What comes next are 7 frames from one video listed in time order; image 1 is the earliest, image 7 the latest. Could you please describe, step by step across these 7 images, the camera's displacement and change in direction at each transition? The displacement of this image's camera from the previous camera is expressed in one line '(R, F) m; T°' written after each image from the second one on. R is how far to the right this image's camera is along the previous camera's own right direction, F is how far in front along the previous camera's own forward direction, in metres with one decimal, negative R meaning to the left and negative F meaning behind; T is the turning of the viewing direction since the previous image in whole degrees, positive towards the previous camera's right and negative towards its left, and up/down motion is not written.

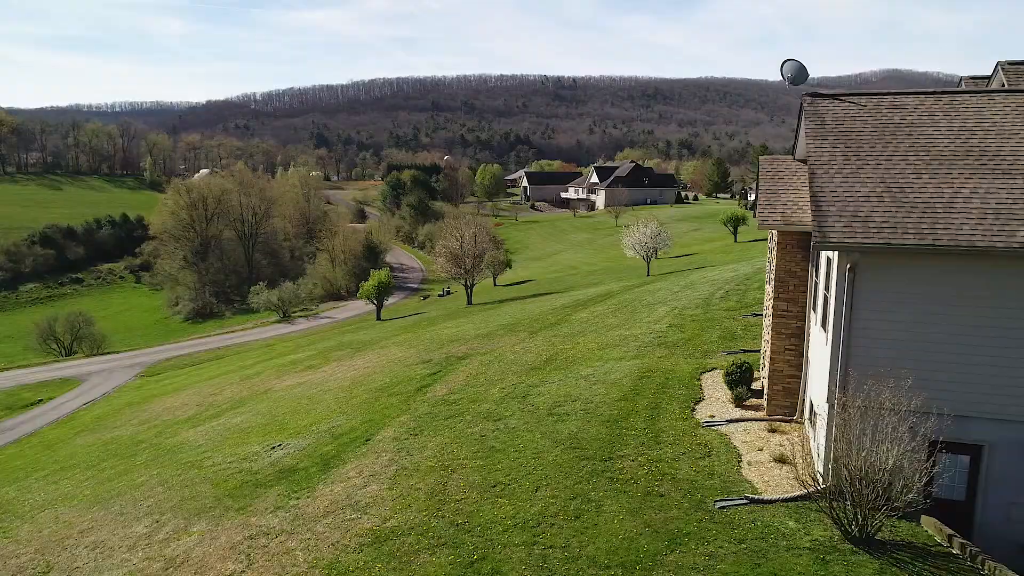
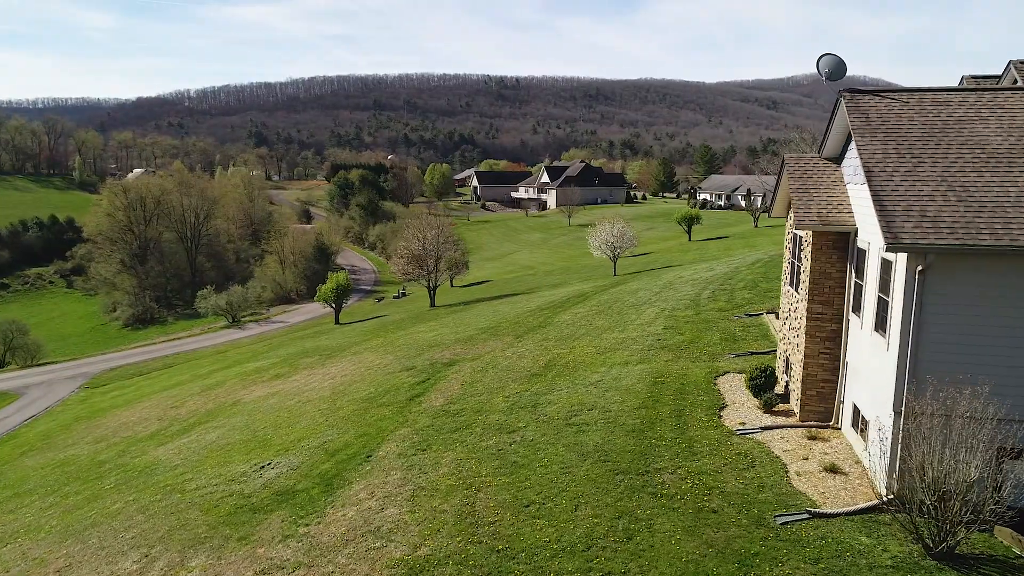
(-1.4, +0.8) m; +4°
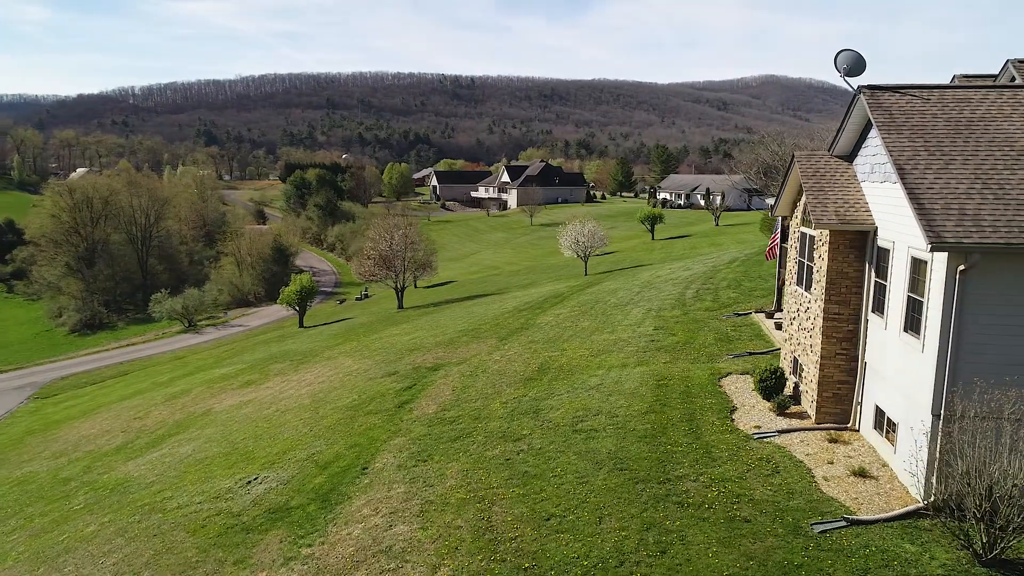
(-0.9, +0.6) m; +4°
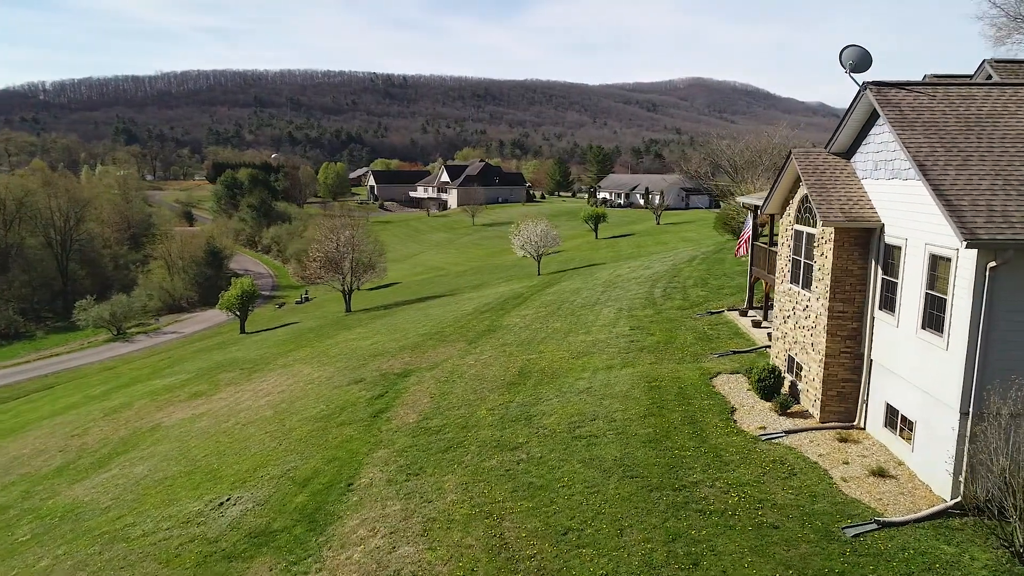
(-1.1, +0.6) m; +5°
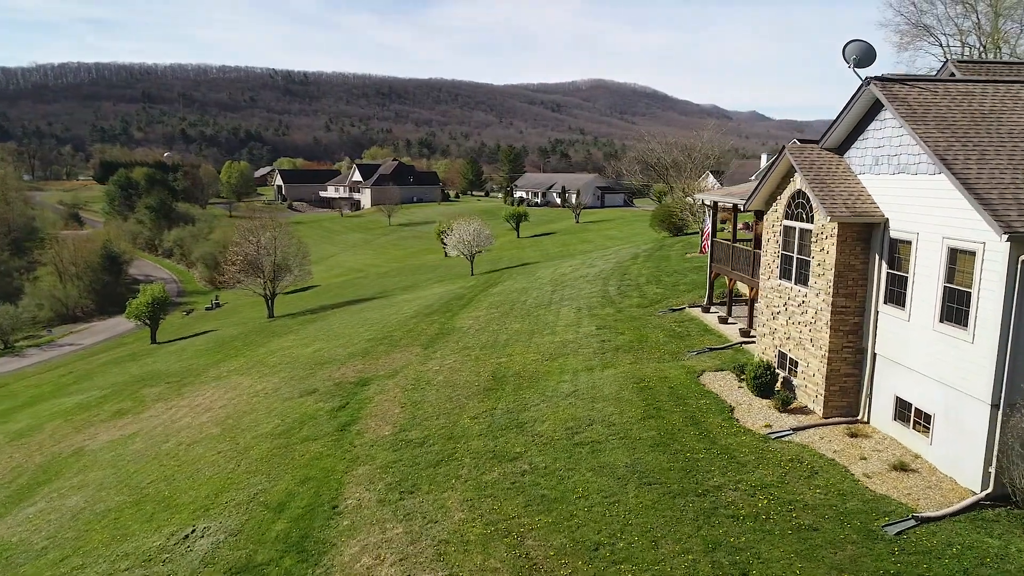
(-1.5, +0.8) m; +7°
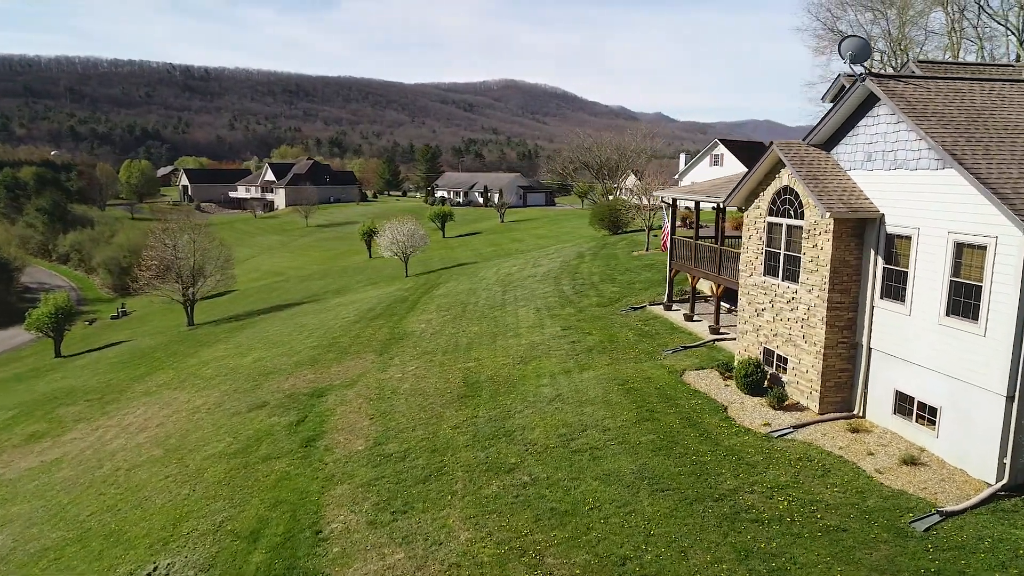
(-1.3, +0.7) m; +7°
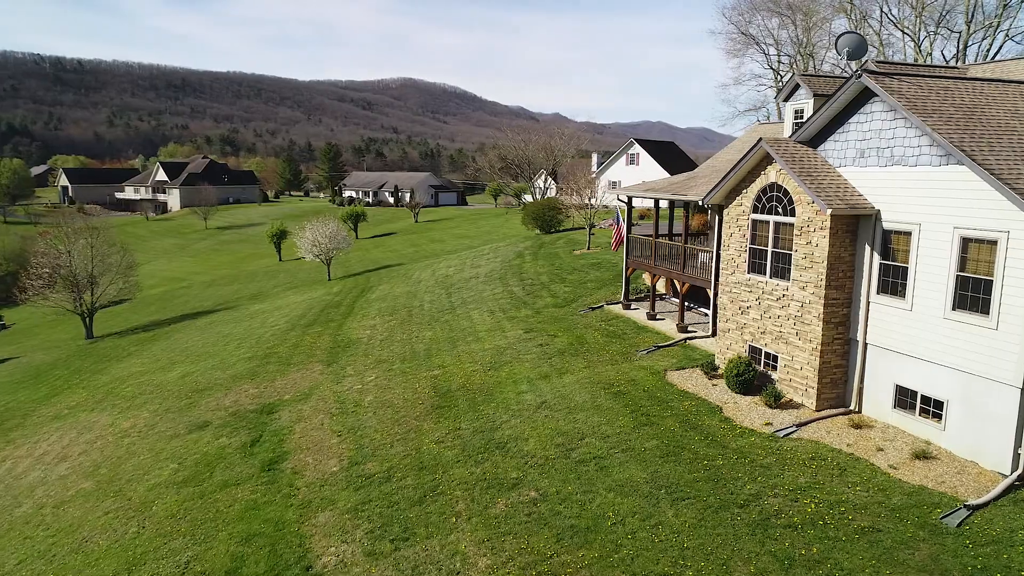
(-1.5, +0.8) m; +8°
